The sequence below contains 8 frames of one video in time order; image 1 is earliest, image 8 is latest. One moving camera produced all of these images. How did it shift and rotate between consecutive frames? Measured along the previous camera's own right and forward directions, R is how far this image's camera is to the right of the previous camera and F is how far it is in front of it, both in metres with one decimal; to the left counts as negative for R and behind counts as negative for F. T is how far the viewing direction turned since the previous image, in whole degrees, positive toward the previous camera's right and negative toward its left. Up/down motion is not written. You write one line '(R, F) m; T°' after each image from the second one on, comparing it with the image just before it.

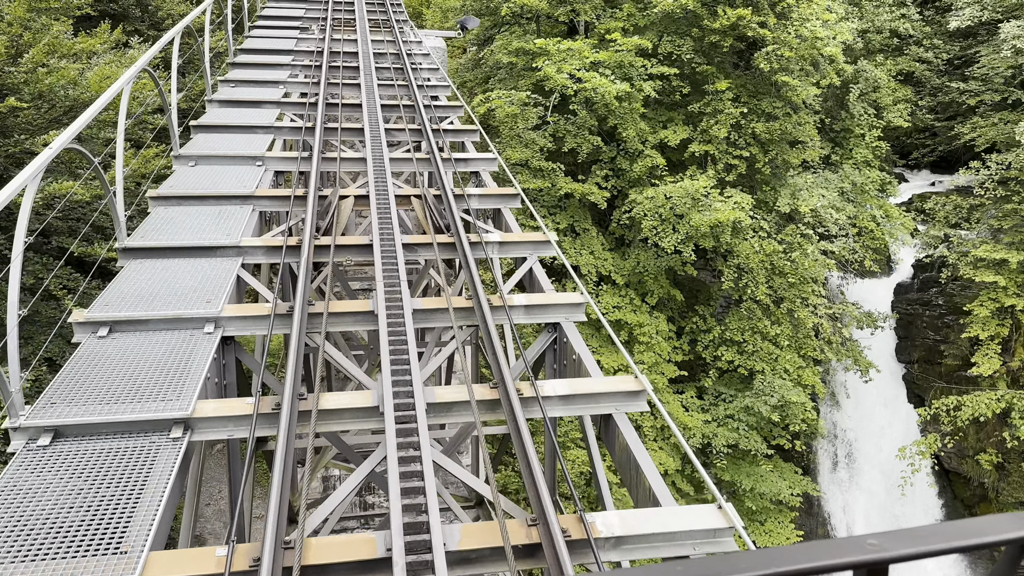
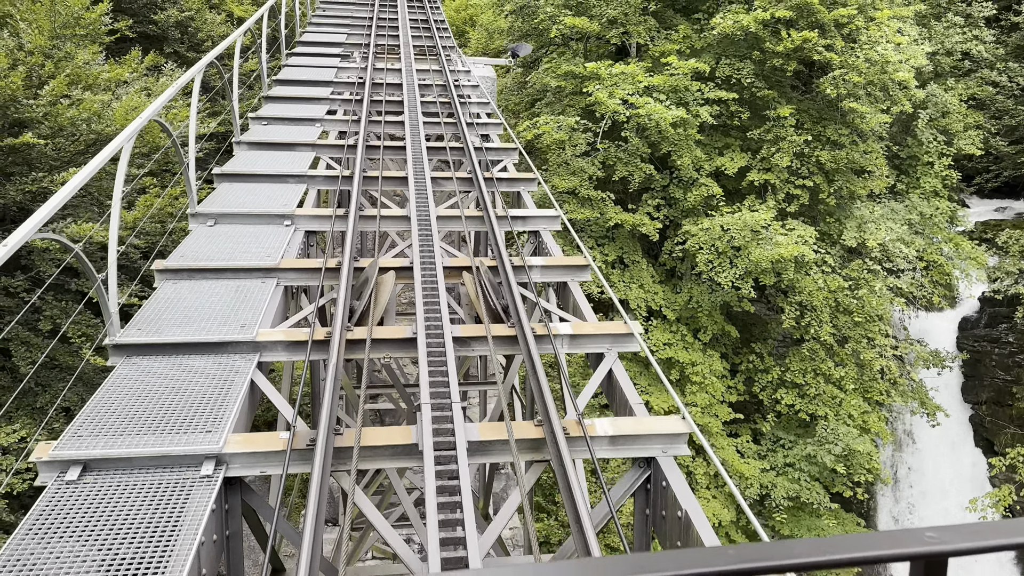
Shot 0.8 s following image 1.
(-0.1, +0.5) m; -3°
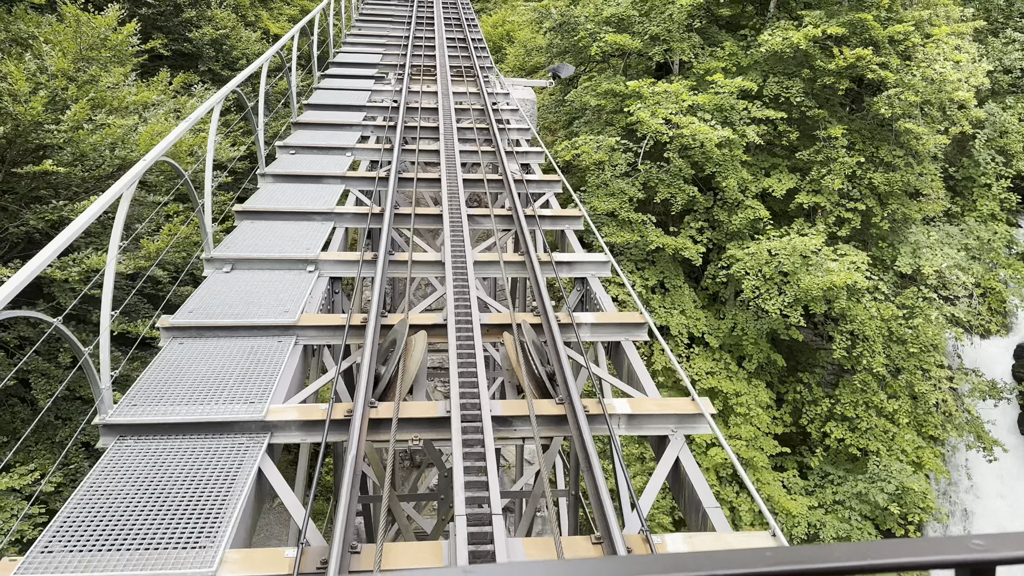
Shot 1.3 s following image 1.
(0.0, +0.3) m; -2°
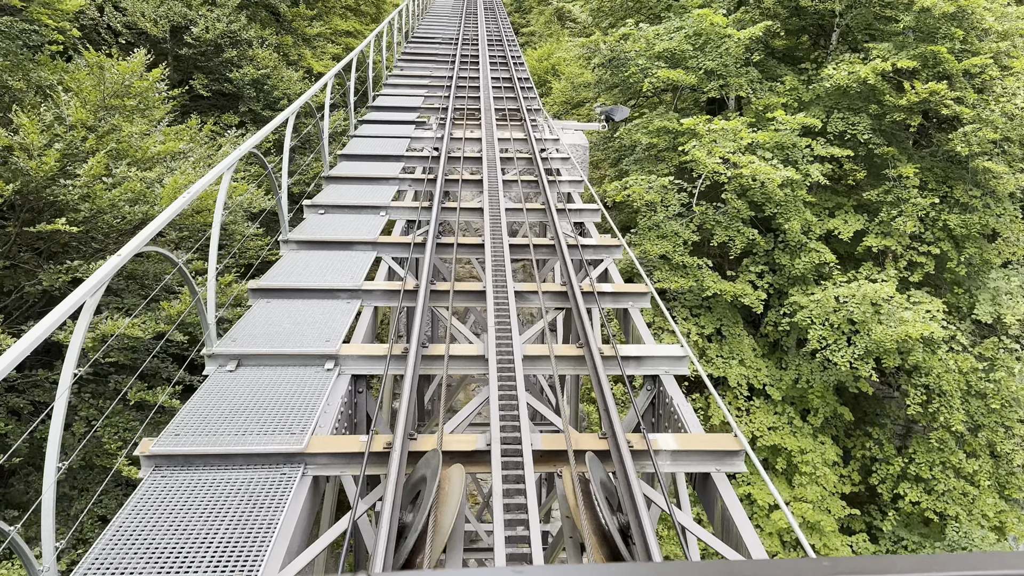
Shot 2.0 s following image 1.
(0.0, +0.4) m; -3°
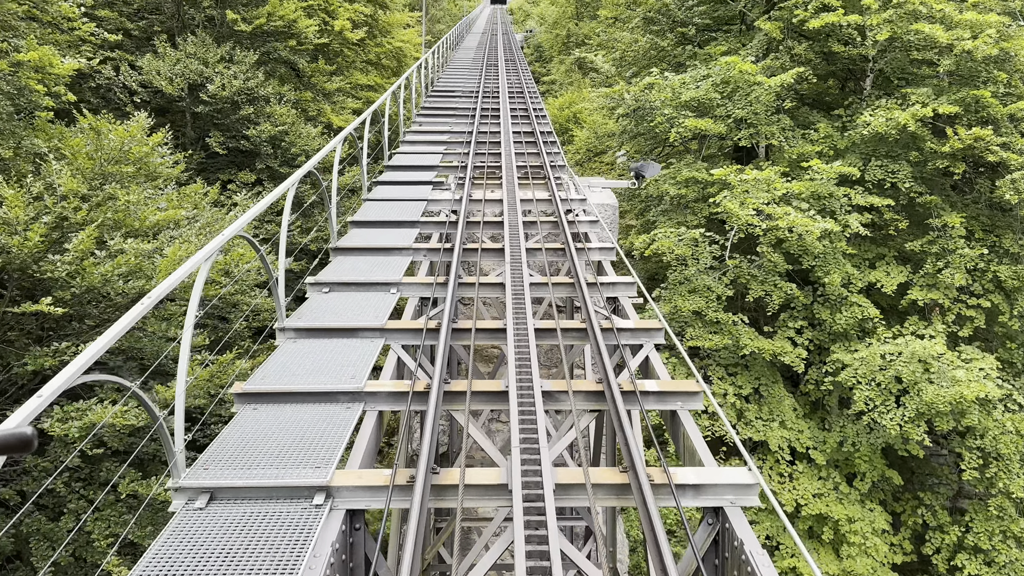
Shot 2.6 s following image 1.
(0.0, +0.4) m; -2°
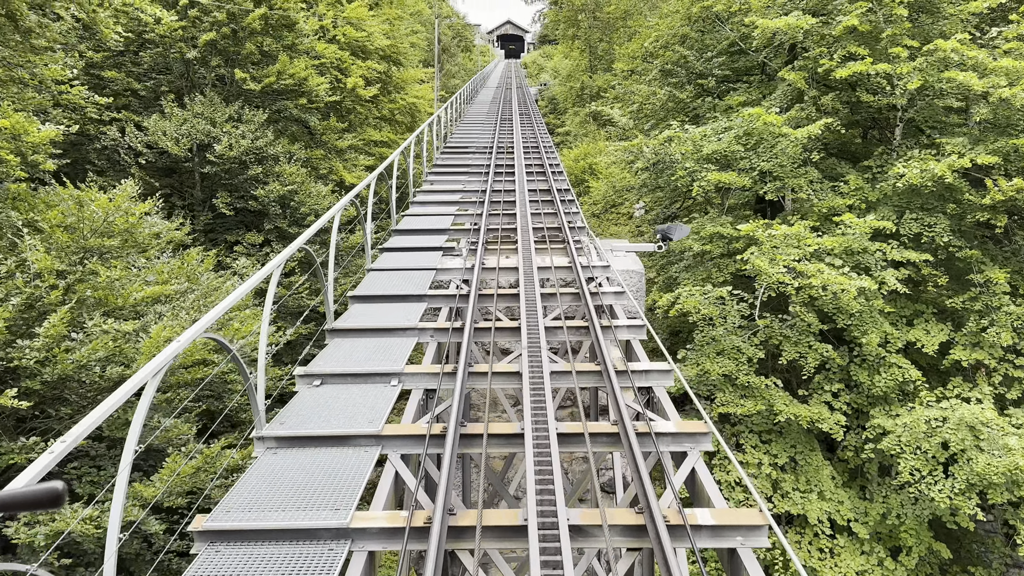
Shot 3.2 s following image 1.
(0.0, +0.4) m; -1°
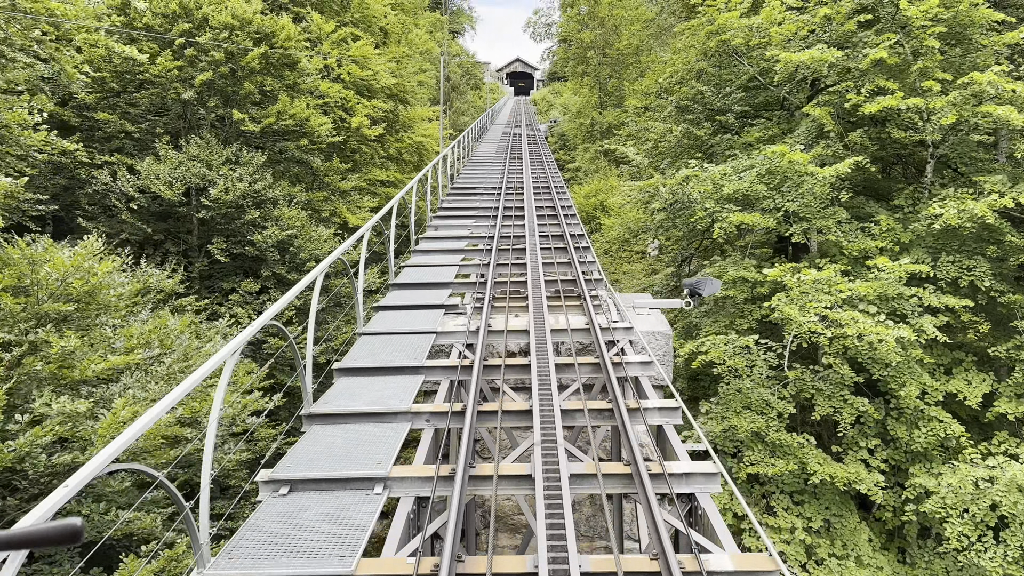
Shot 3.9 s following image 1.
(0.0, +0.5) m; -1°
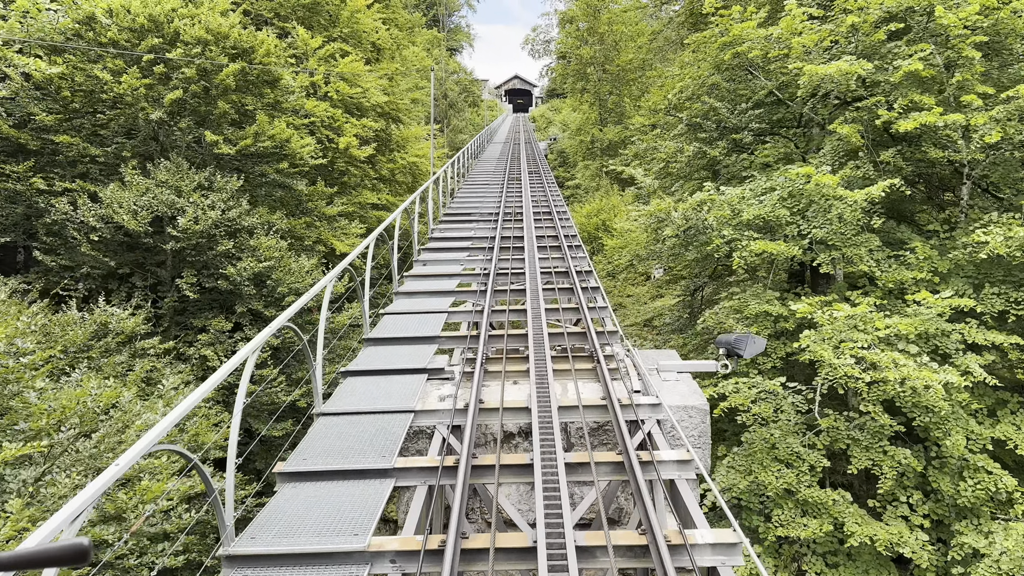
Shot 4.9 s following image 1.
(0.0, +0.7) m; 0°
